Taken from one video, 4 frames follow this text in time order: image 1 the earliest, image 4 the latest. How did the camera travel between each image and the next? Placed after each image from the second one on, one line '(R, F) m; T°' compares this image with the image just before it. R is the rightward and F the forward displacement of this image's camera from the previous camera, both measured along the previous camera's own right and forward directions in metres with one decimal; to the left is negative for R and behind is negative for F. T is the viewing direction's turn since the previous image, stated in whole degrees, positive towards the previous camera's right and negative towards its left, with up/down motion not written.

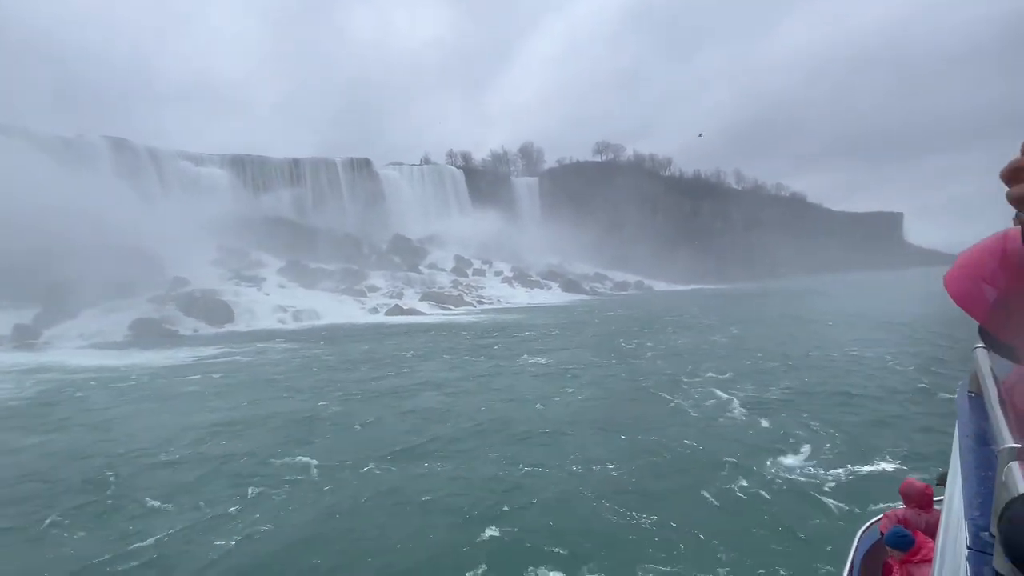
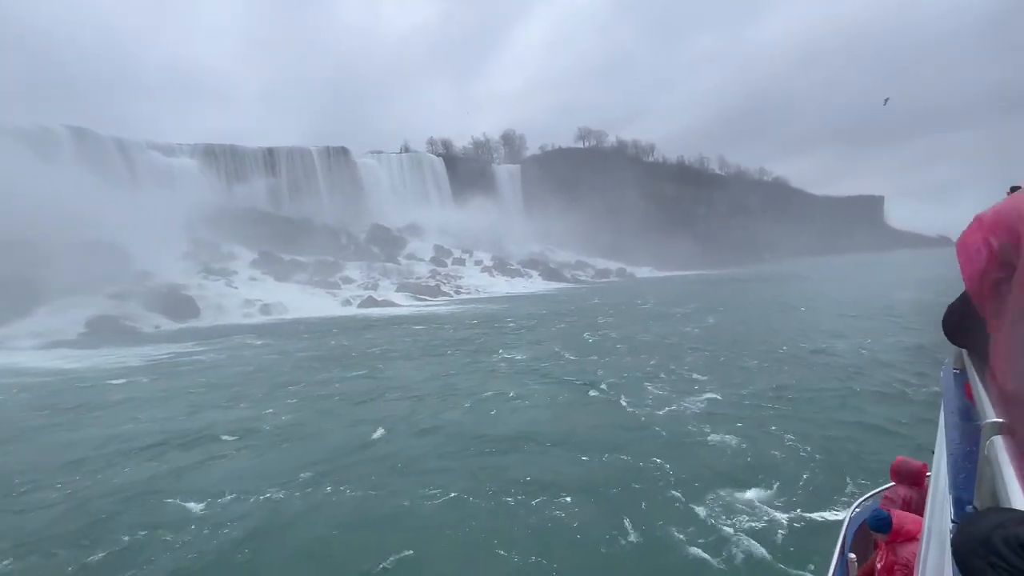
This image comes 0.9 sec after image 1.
(+0.4, +0.7) m; +1°
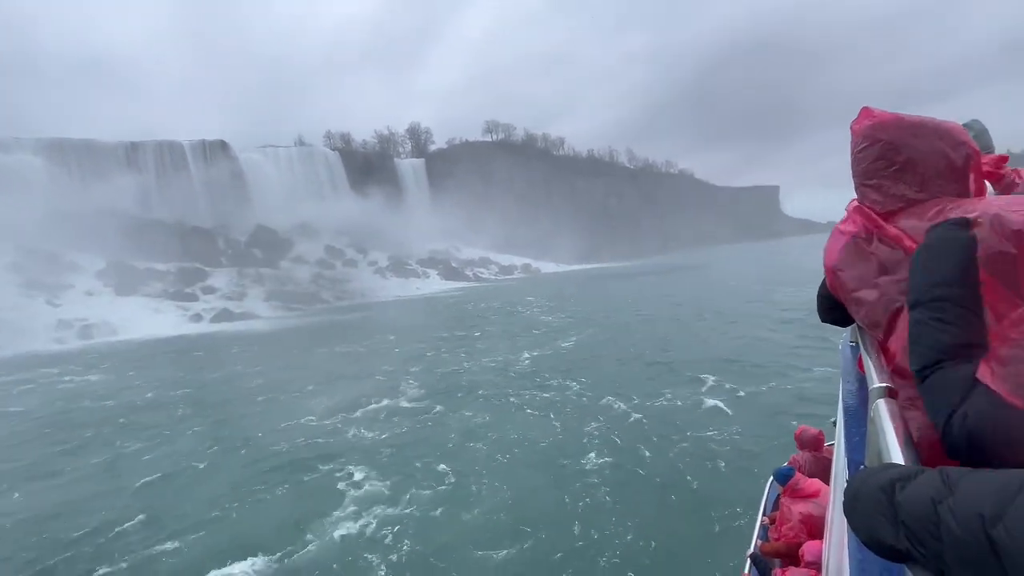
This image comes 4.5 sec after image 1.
(+1.4, +2.5) m; +8°
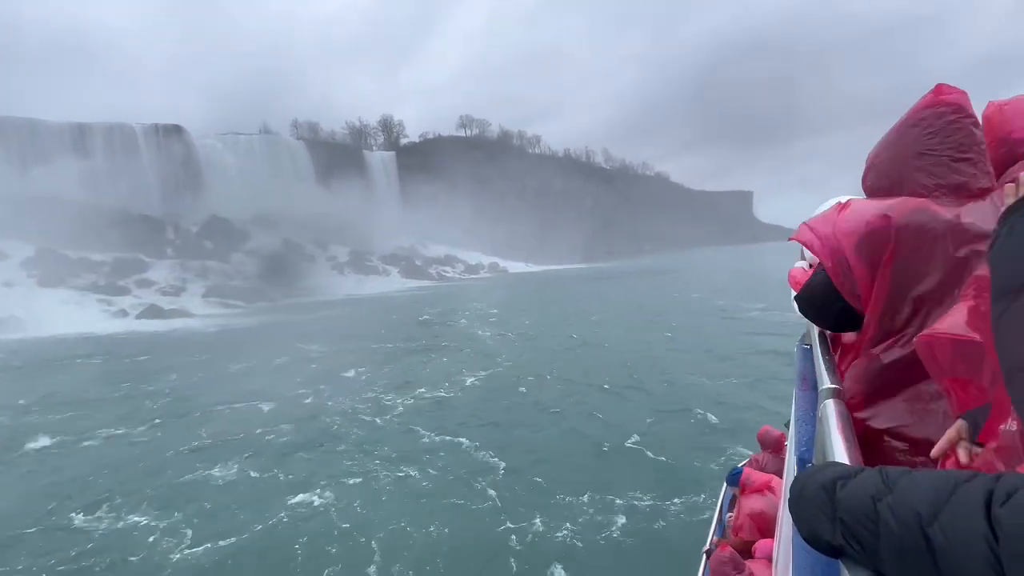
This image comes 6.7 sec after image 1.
(+0.5, +1.5) m; +2°
